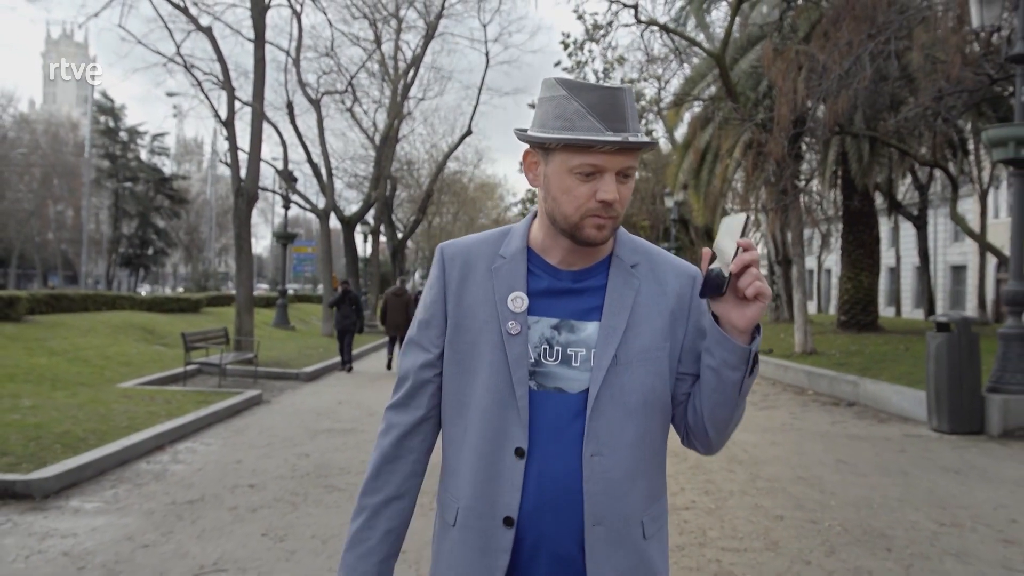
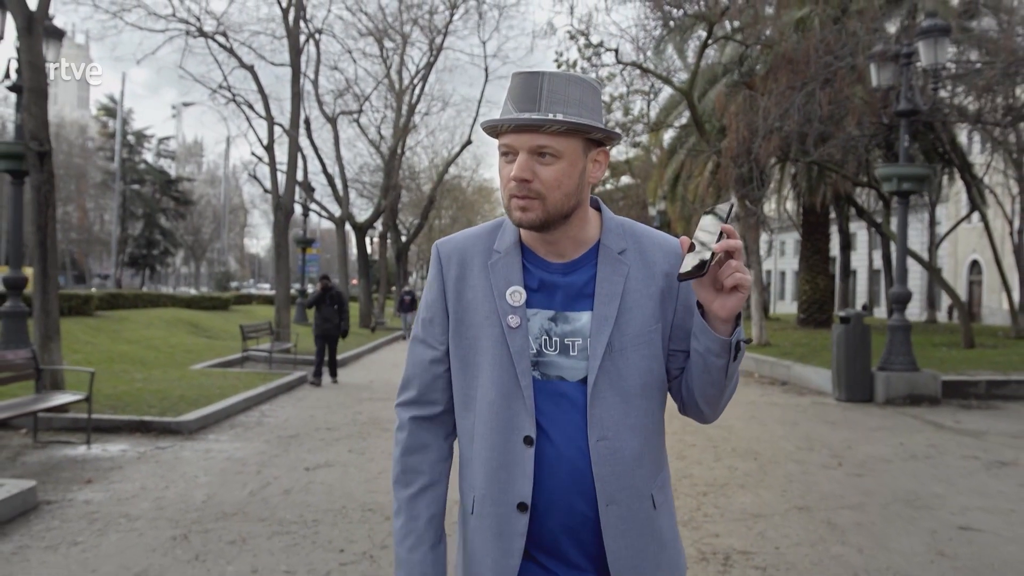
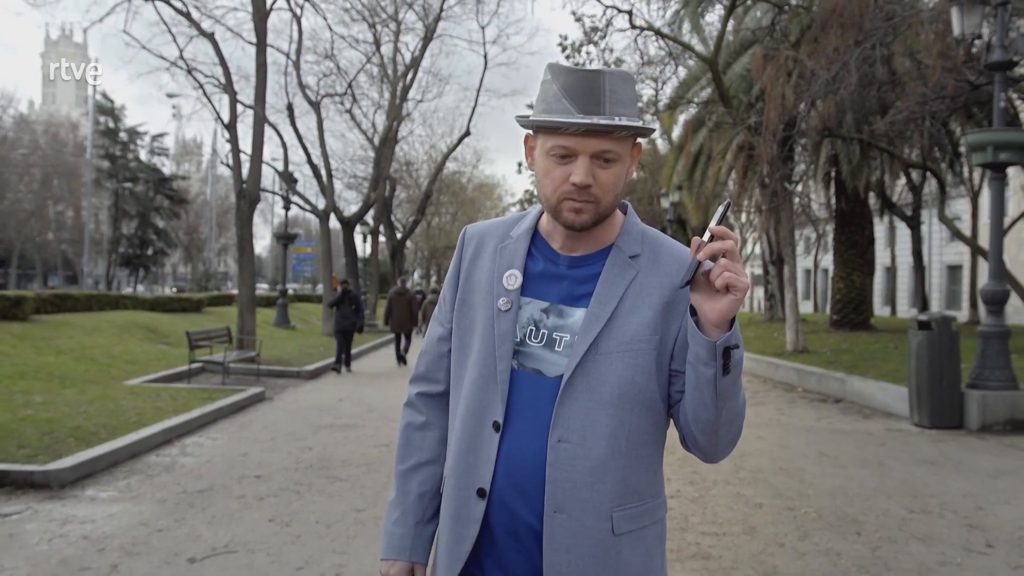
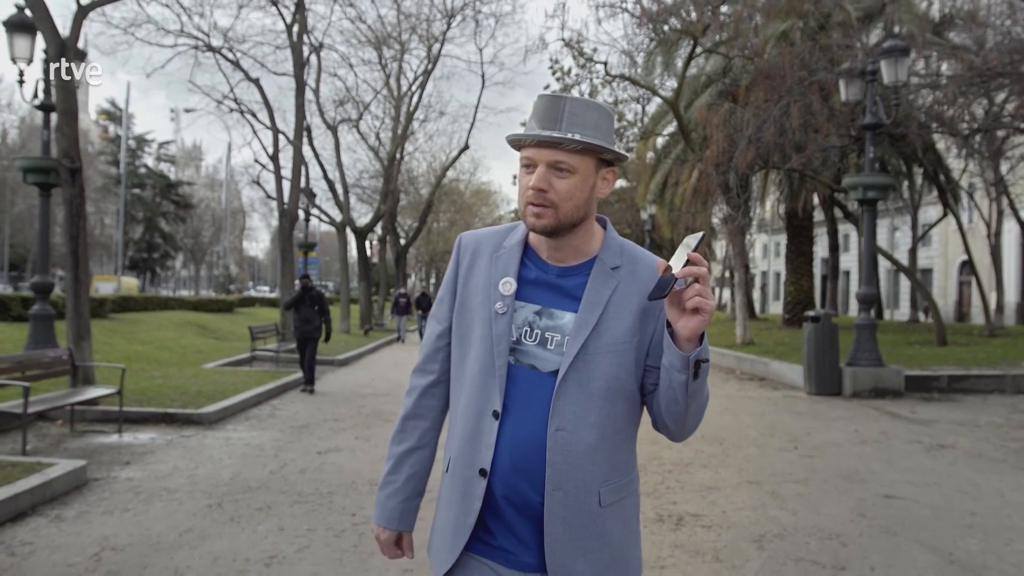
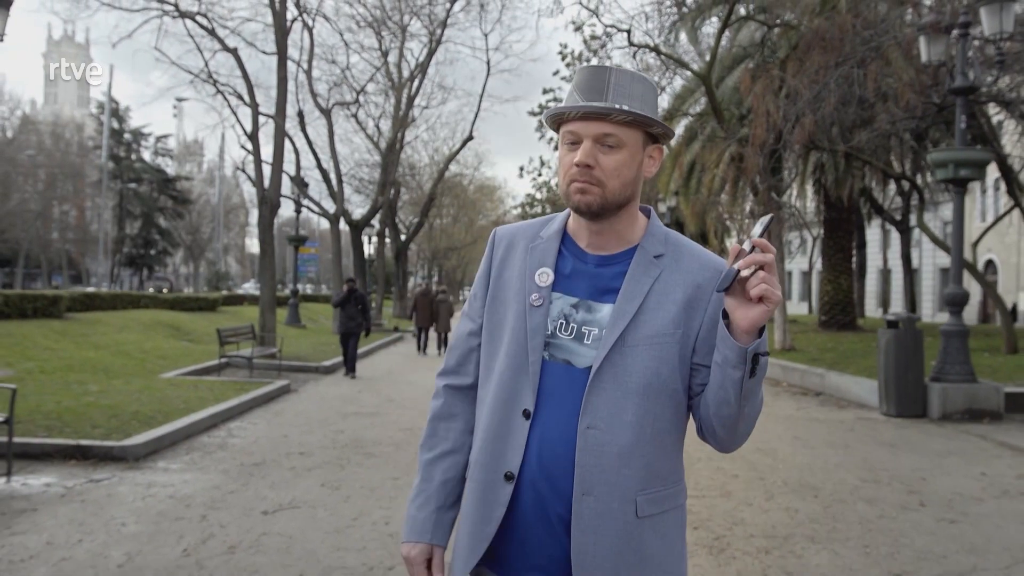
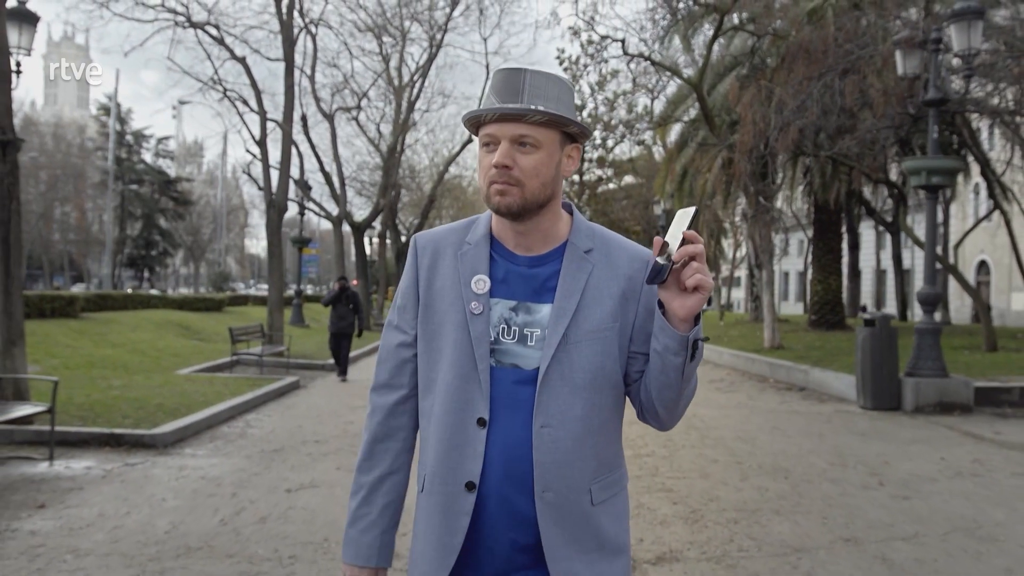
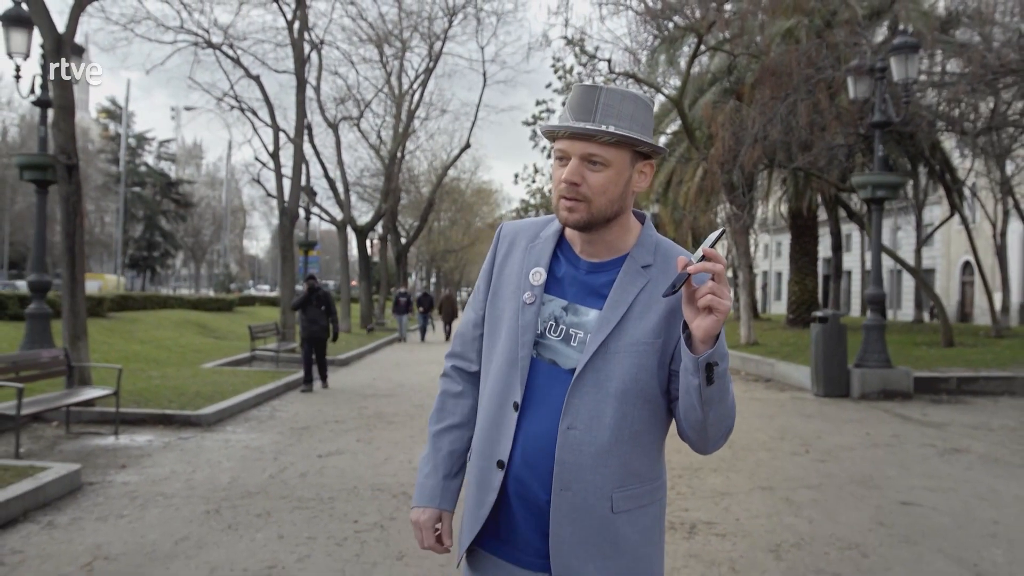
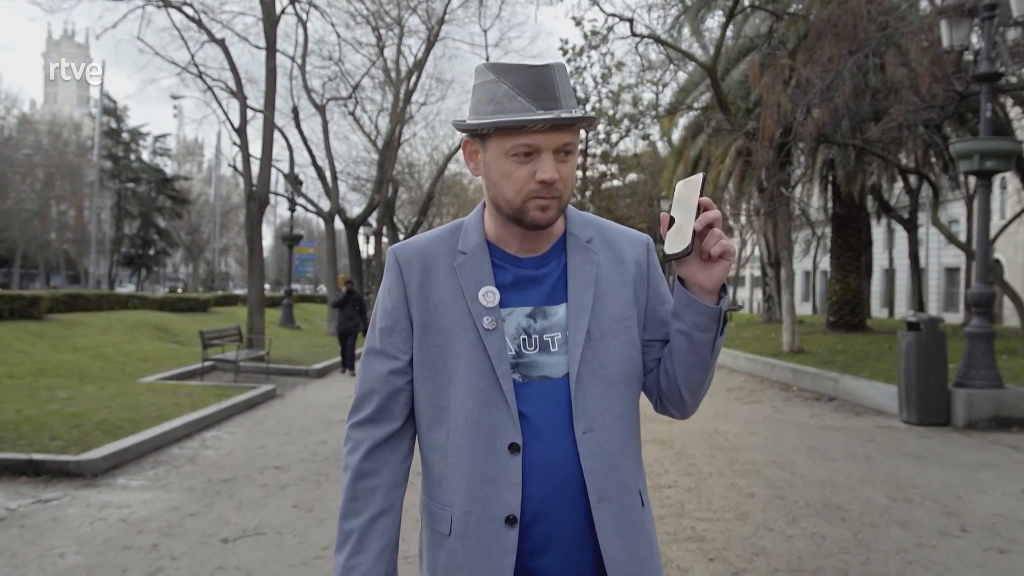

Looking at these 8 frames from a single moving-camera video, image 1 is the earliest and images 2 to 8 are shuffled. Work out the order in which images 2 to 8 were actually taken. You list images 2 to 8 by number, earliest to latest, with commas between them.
3, 8, 5, 6, 2, 7, 4
